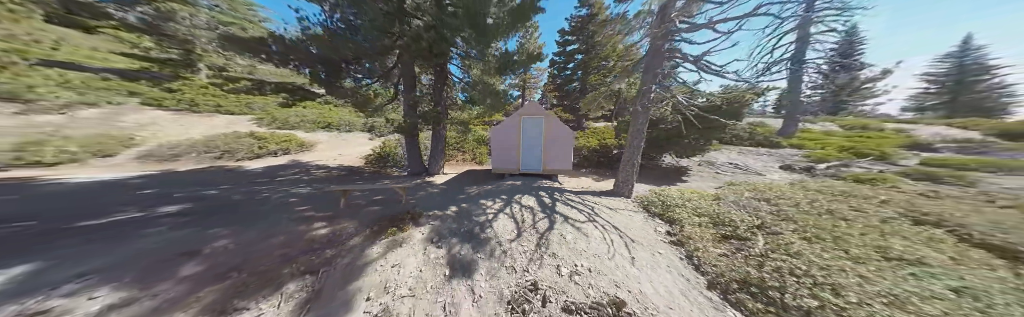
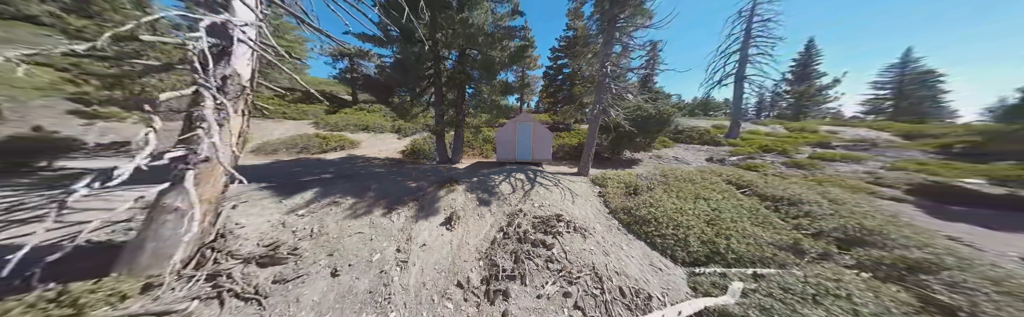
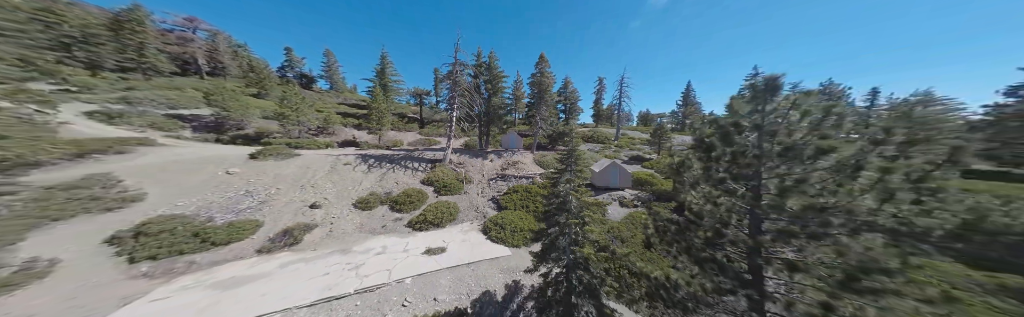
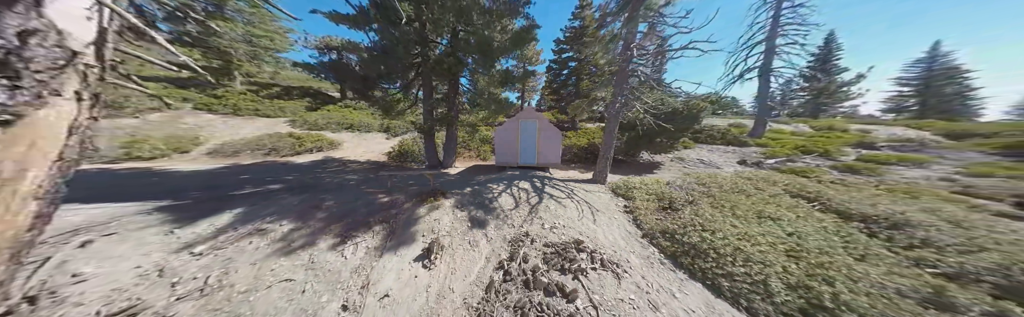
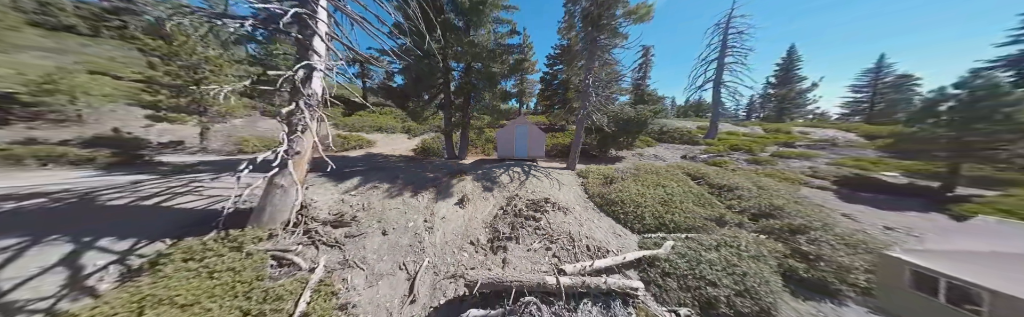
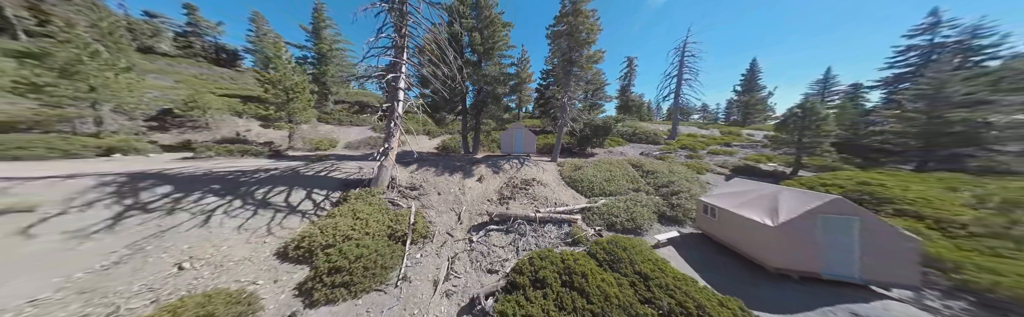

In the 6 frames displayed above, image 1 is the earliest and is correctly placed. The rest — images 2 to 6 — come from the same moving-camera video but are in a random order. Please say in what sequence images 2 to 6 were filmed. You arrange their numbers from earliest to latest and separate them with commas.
4, 2, 5, 6, 3
